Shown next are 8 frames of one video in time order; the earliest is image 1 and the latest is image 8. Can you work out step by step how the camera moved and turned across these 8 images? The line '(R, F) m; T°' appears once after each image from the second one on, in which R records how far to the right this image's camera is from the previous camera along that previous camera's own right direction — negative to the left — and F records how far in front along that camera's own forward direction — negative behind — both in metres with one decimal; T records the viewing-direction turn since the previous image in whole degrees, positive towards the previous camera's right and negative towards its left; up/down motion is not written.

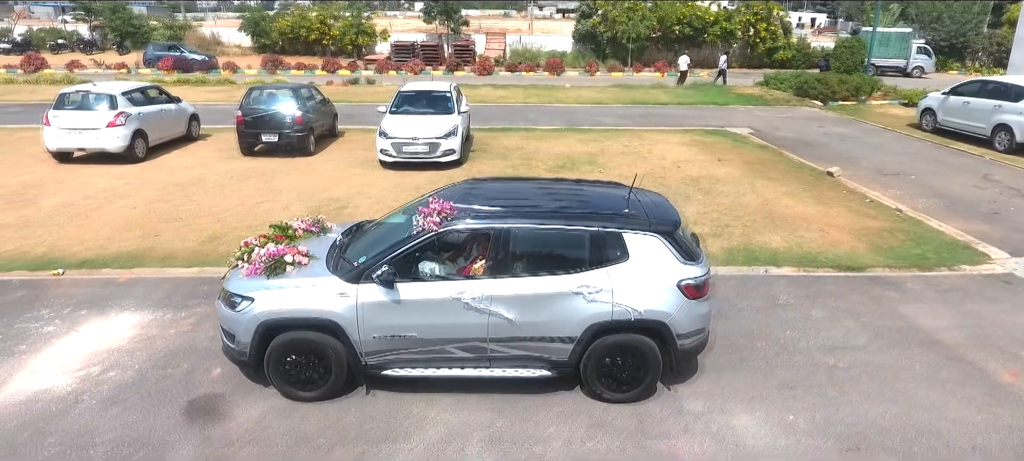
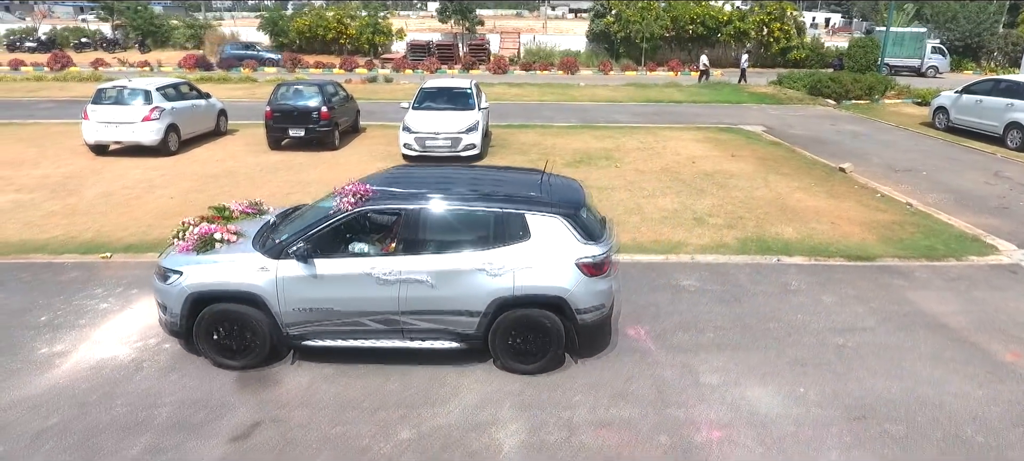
(-0.2, -0.4) m; -1°
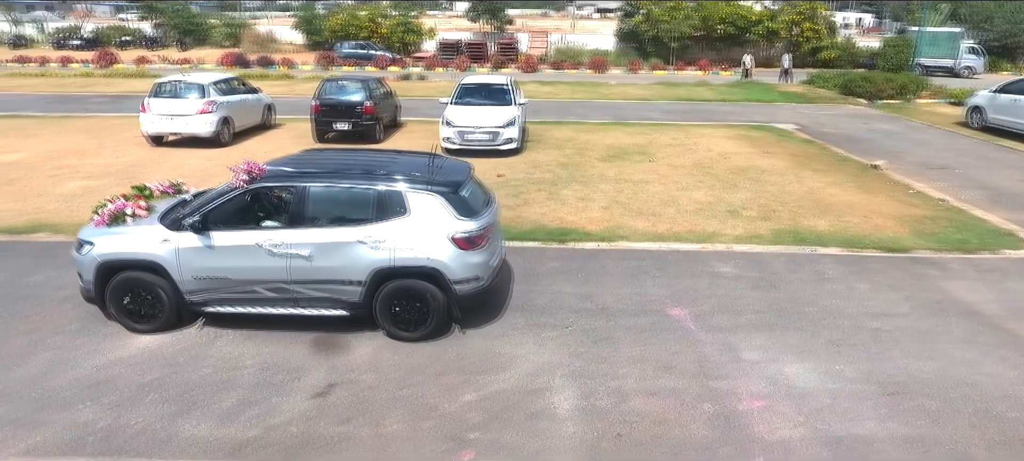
(-0.3, -0.4) m; -2°
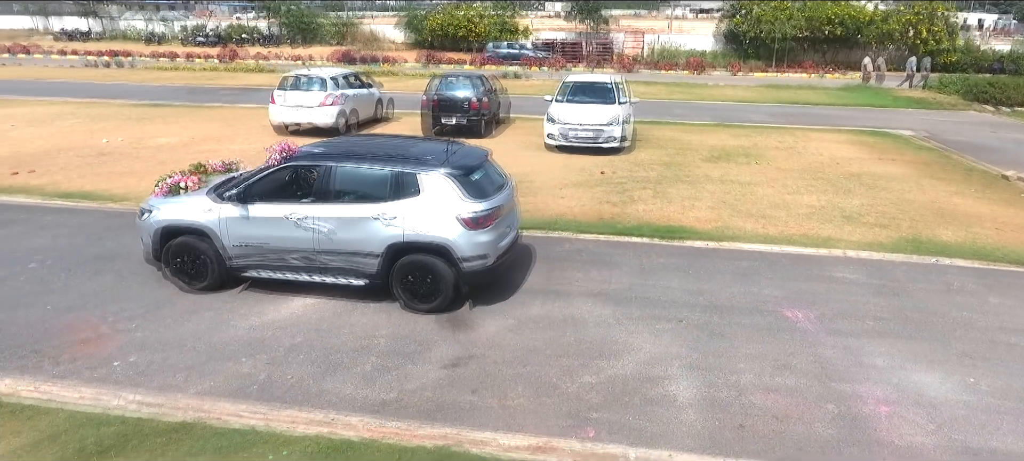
(-0.4, -0.3) m; -7°
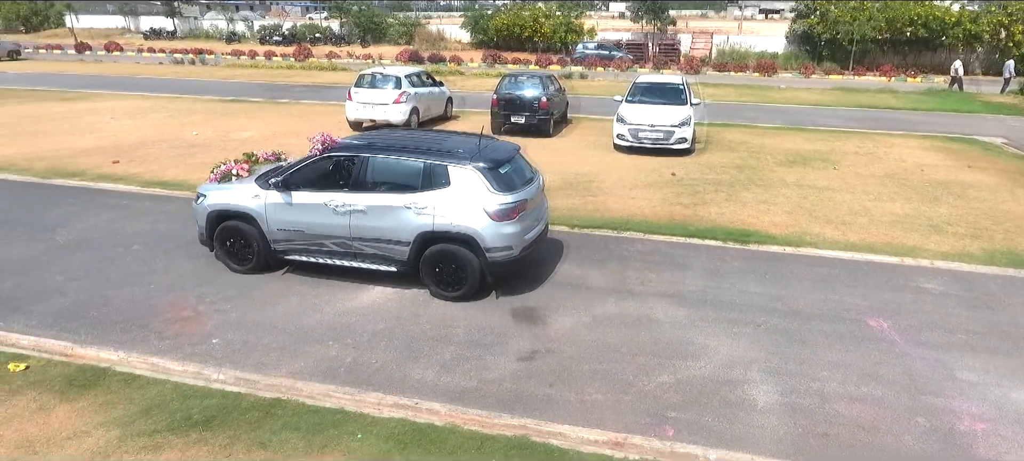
(-0.2, -0.1) m; -5°
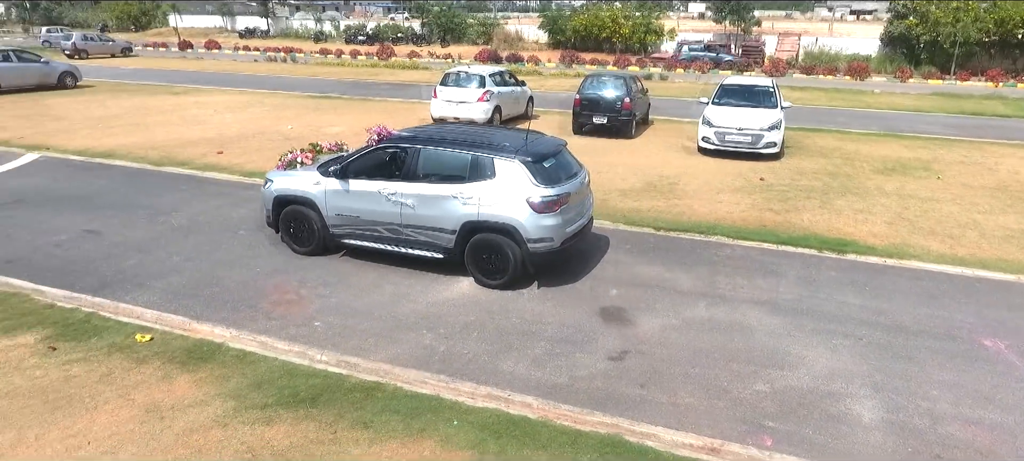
(-0.3, -0.1) m; -6°
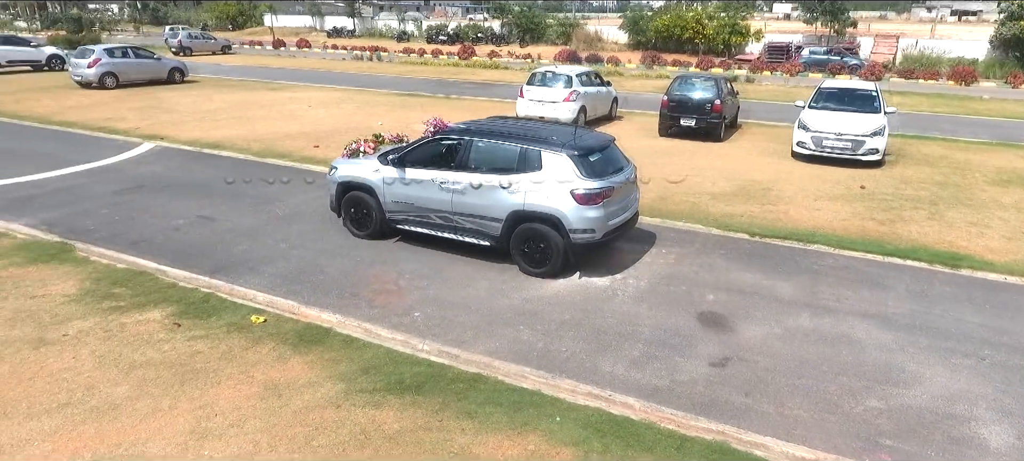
(-0.3, 0.0) m; -6°
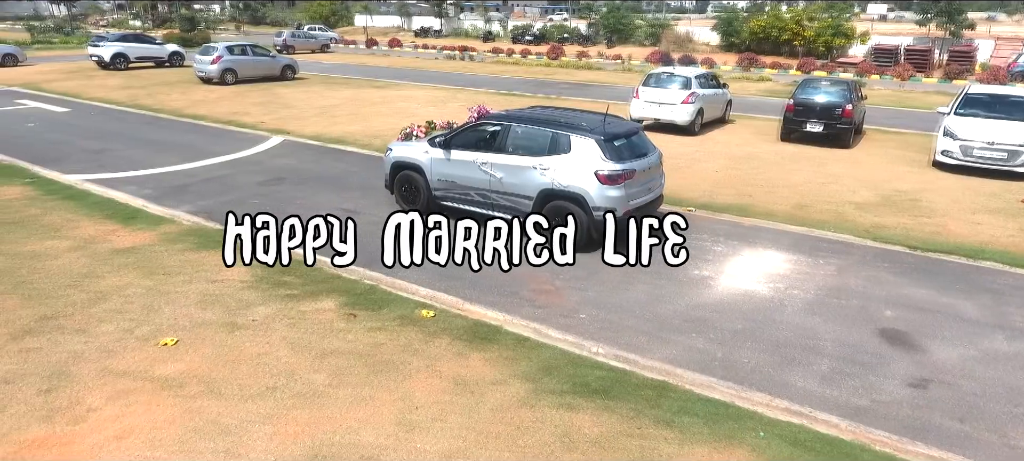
(-1.1, 0.0) m; -6°
